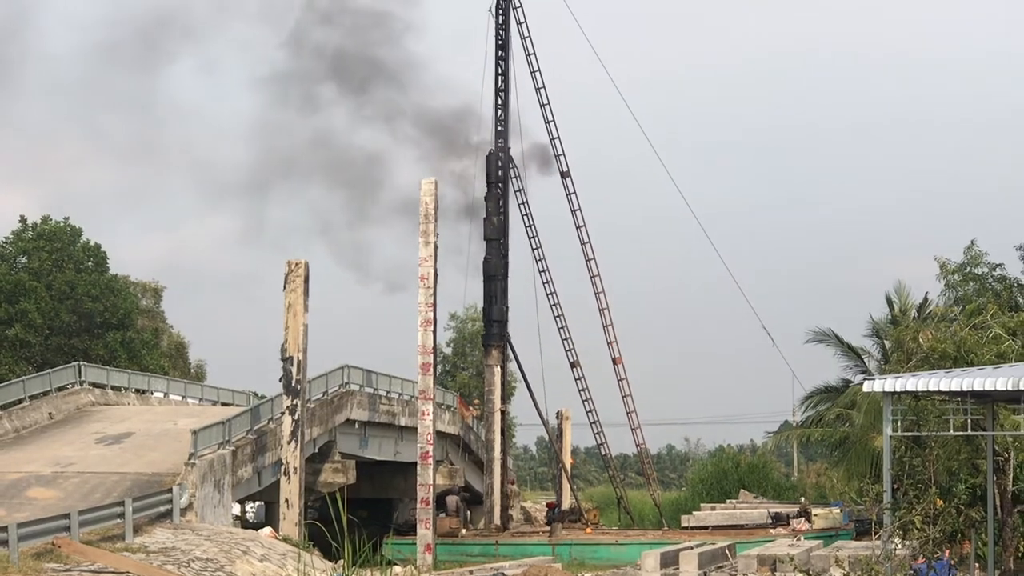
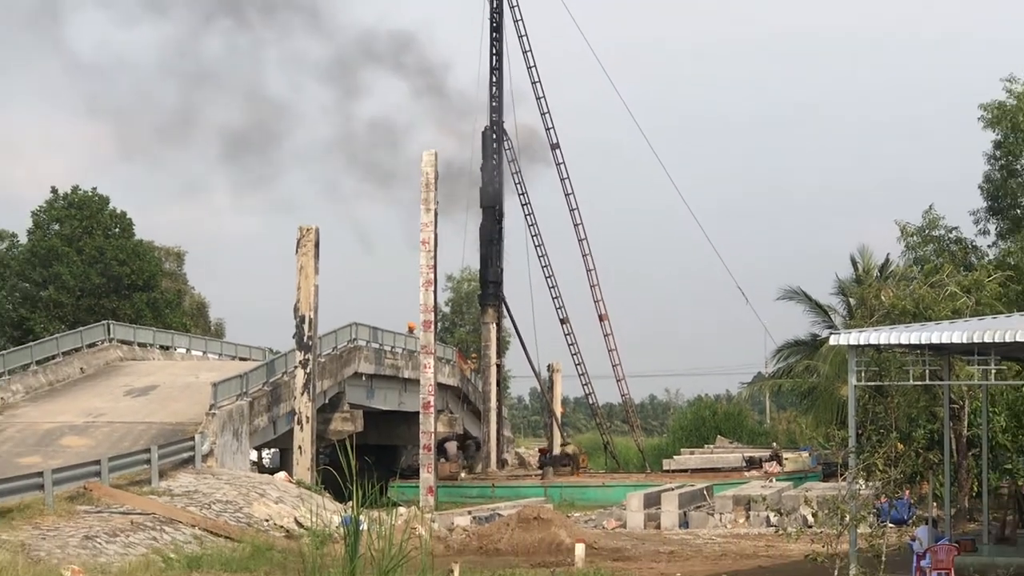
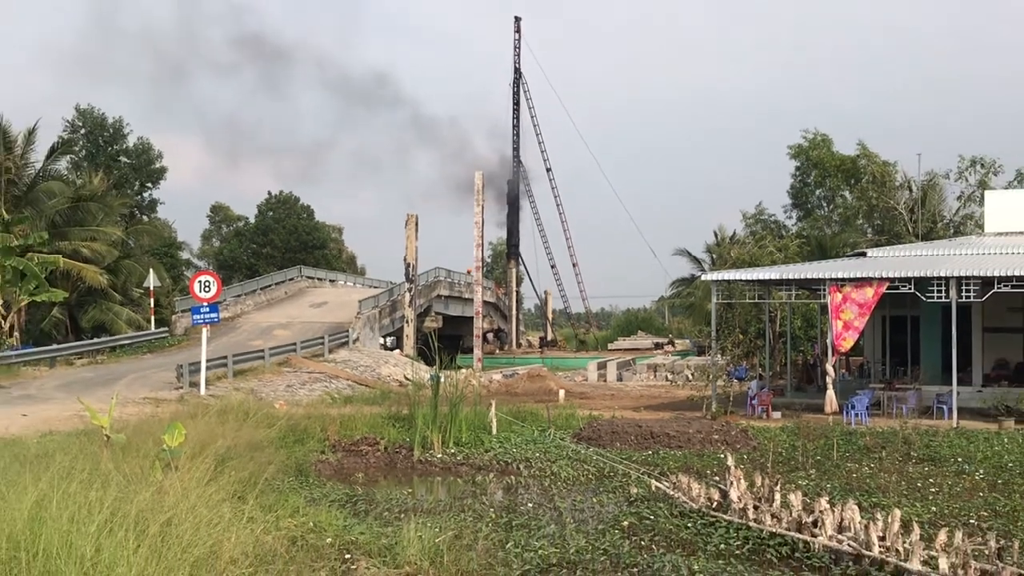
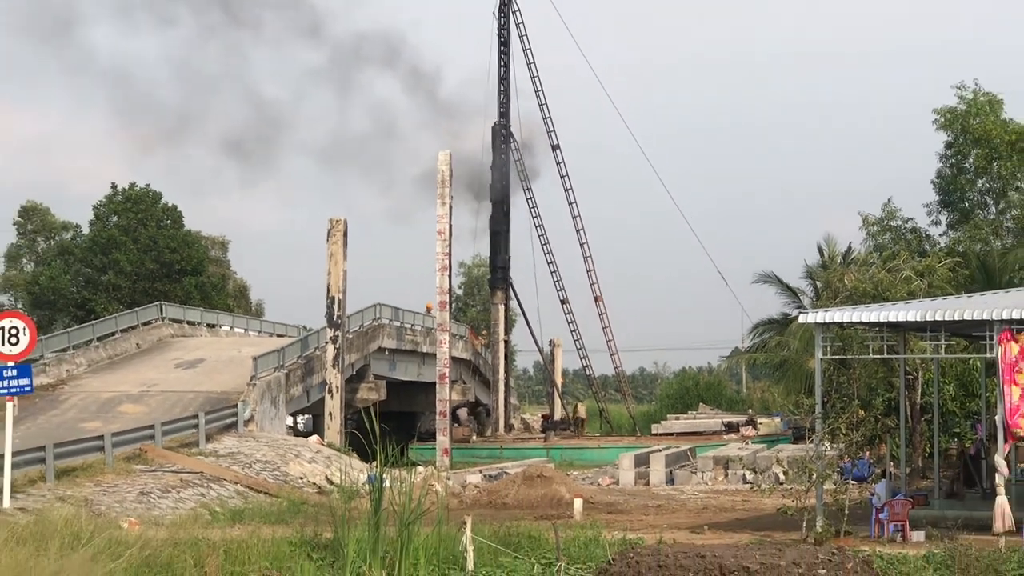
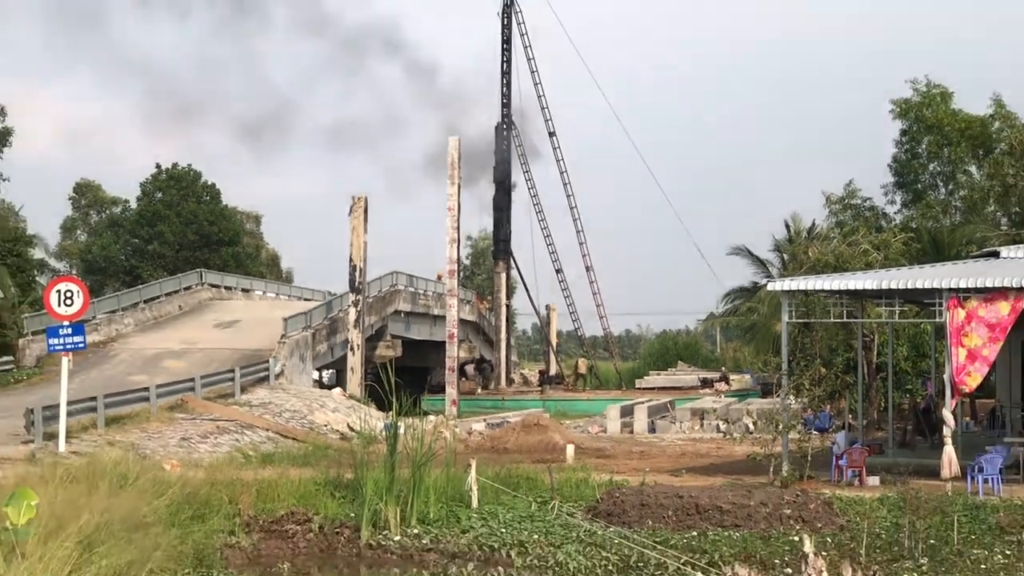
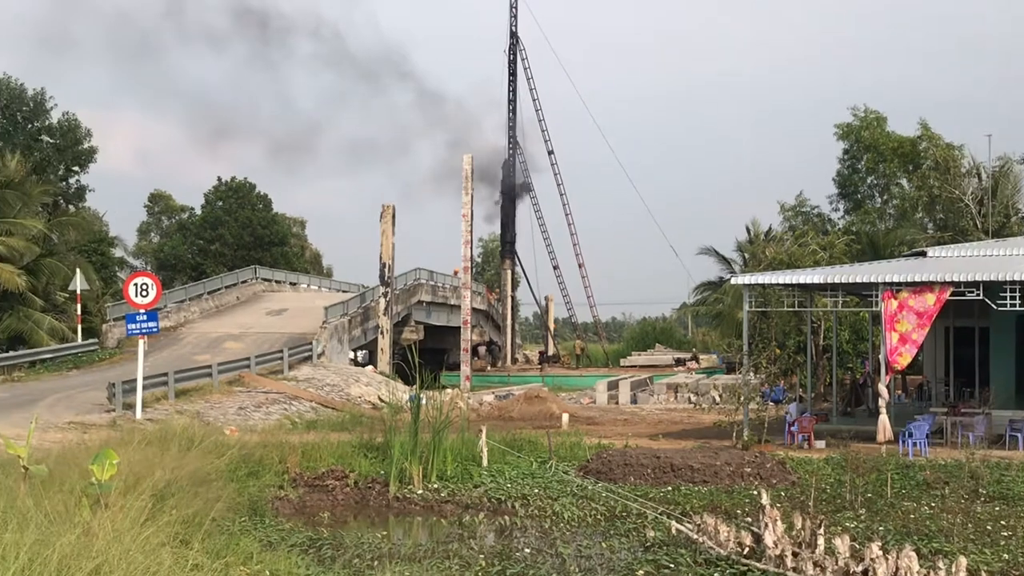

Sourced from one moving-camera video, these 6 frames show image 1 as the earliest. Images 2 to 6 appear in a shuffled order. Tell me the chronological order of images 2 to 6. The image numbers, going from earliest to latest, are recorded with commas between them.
2, 4, 5, 6, 3
